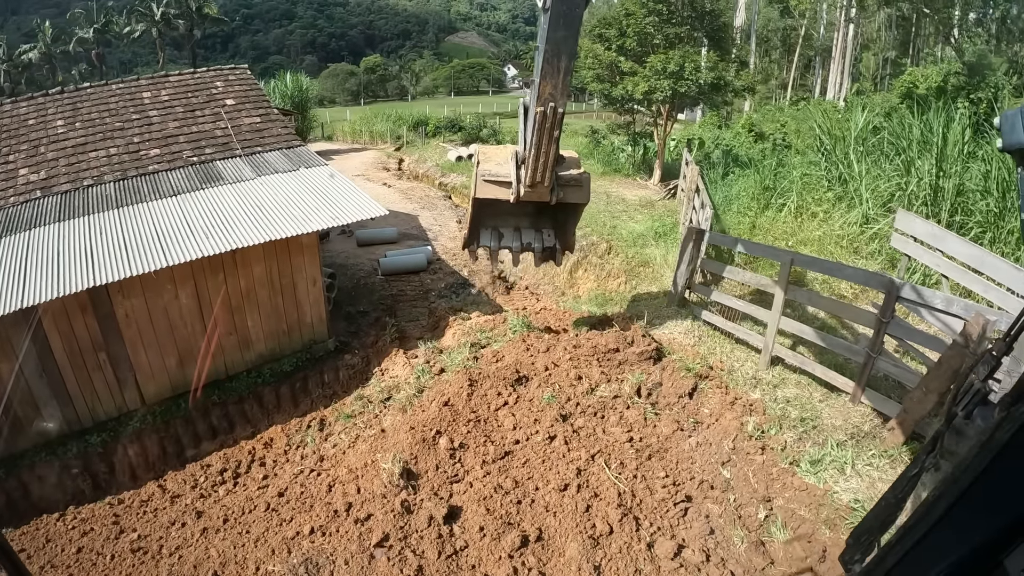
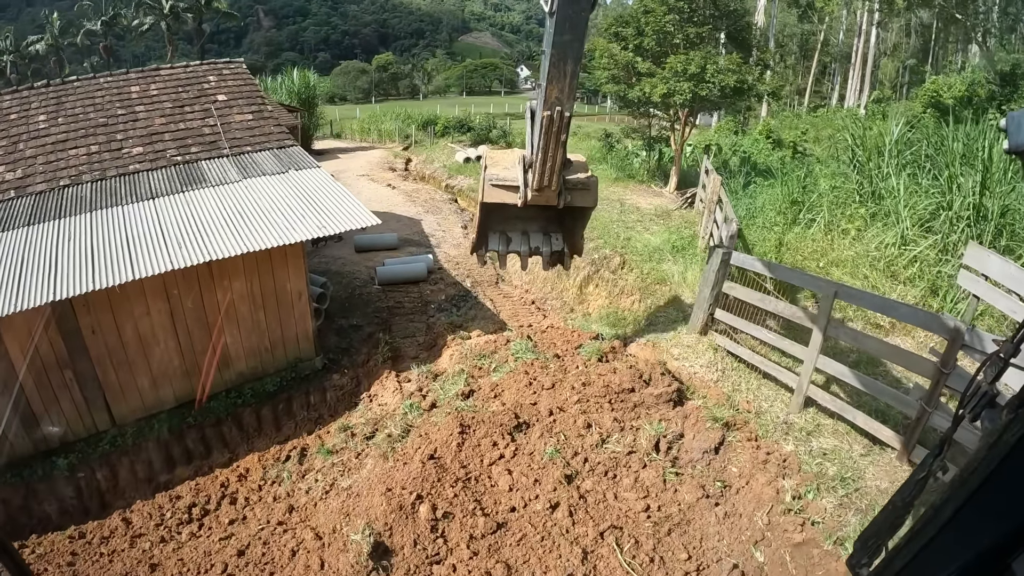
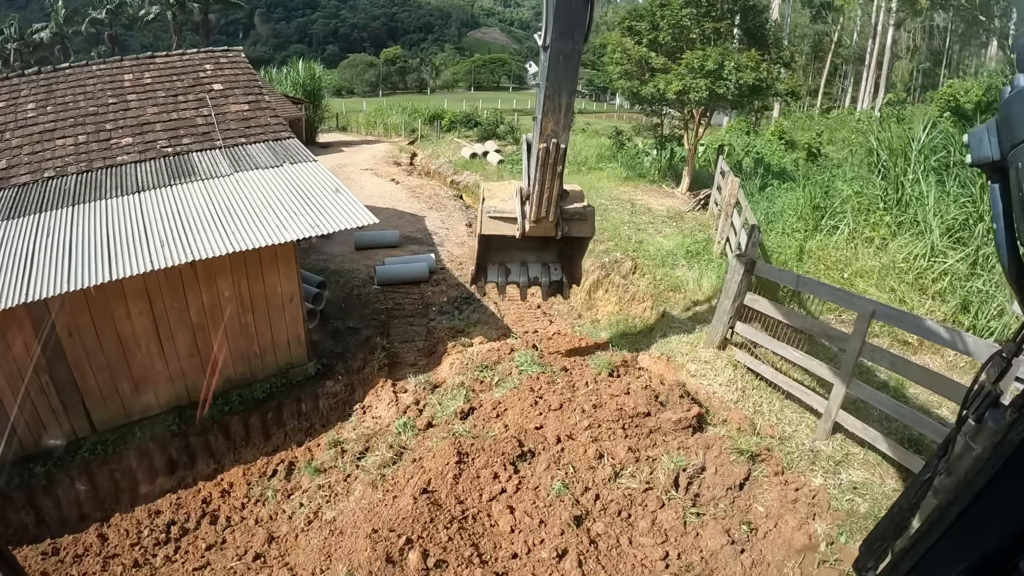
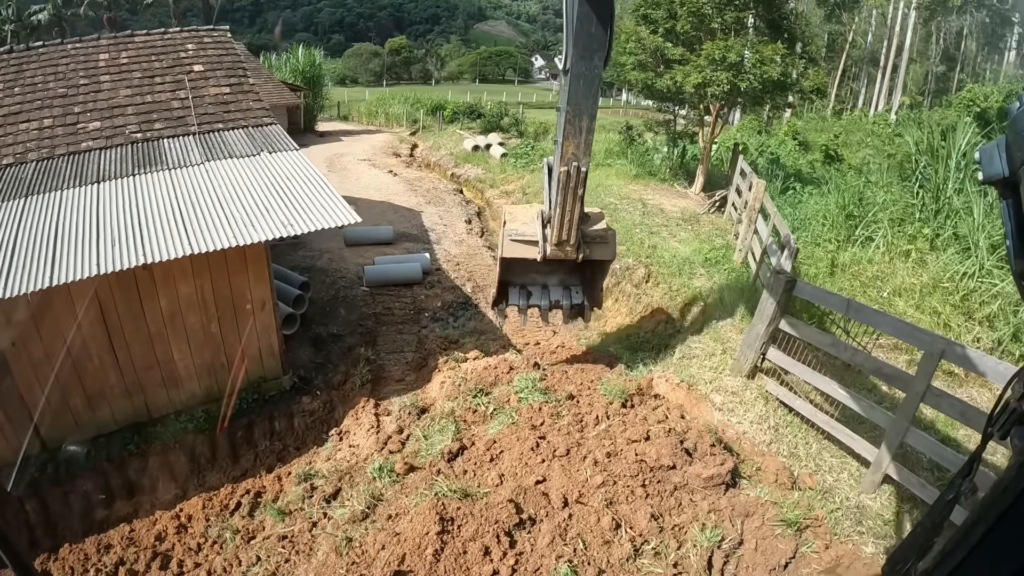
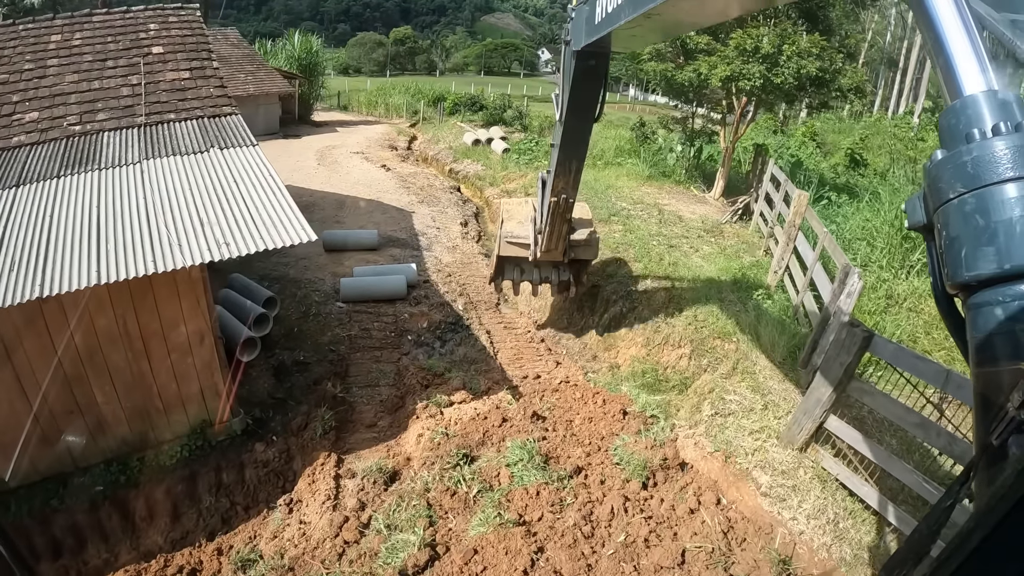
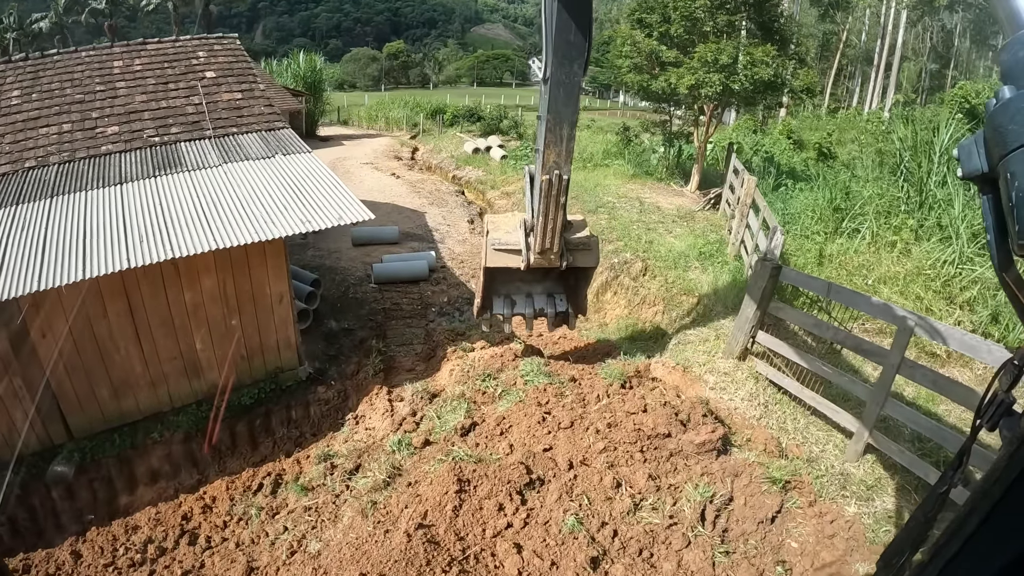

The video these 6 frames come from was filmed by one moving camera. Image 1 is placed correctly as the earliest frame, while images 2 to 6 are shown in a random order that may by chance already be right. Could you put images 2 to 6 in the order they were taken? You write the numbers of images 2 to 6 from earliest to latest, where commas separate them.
2, 3, 6, 4, 5
